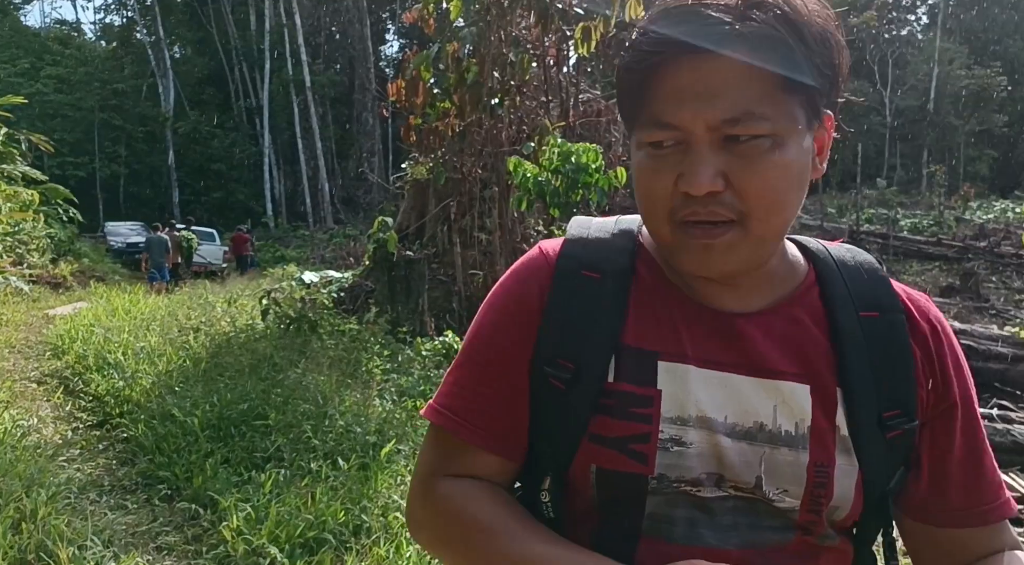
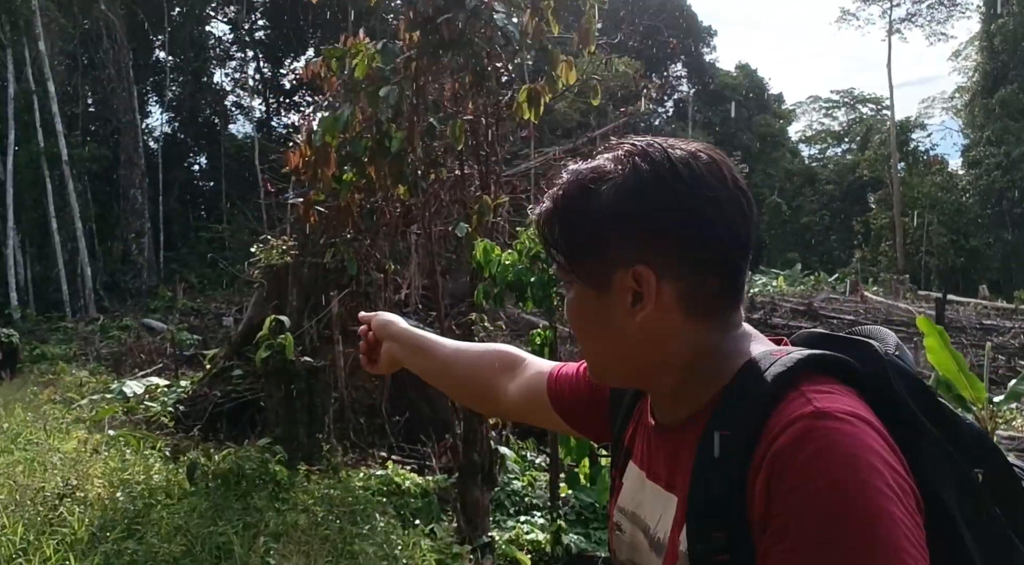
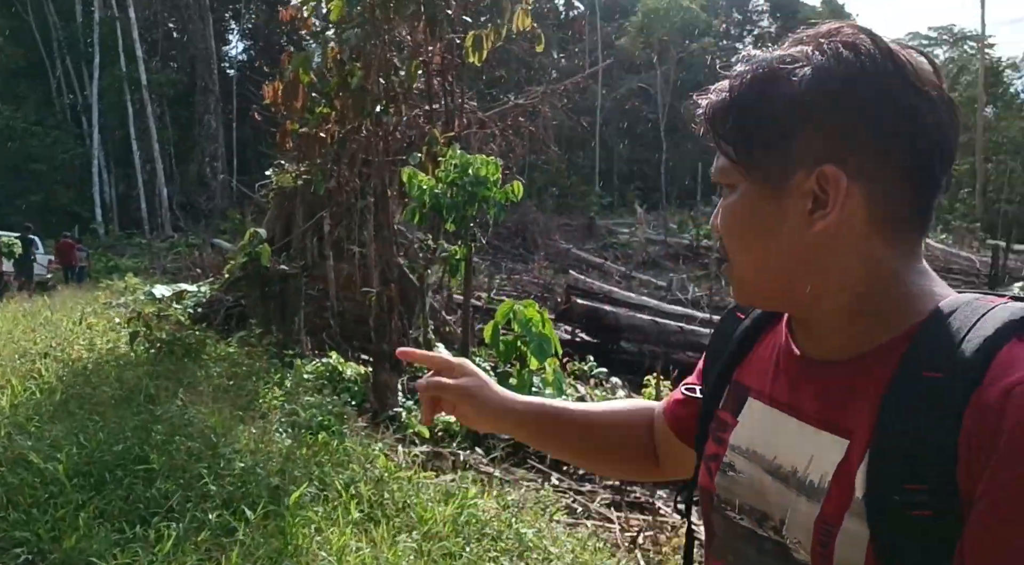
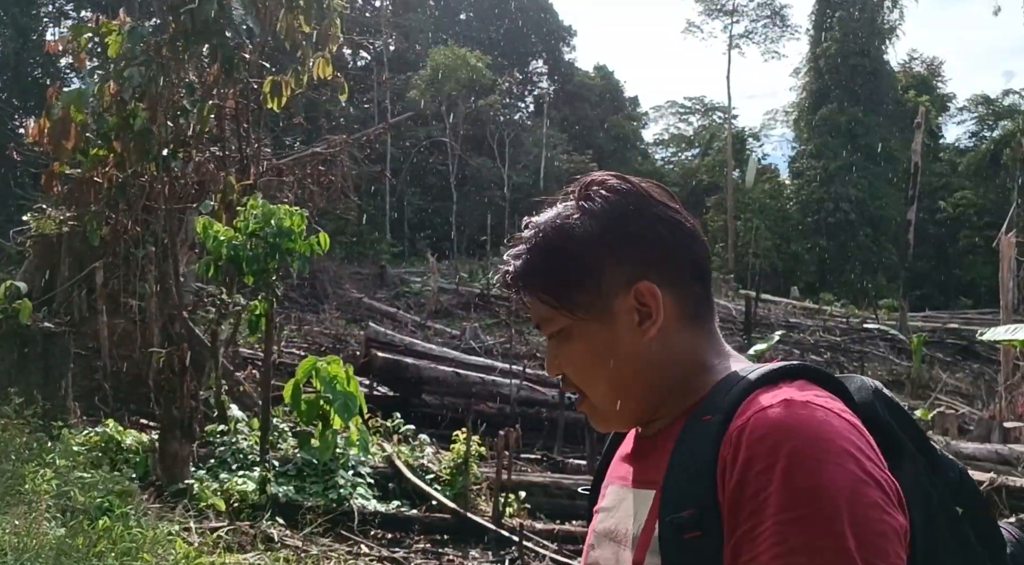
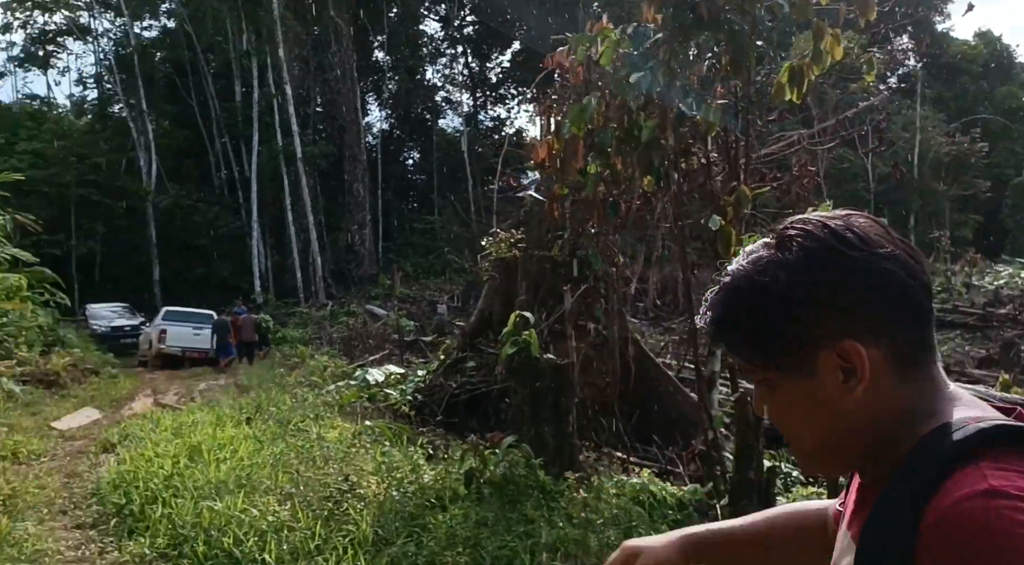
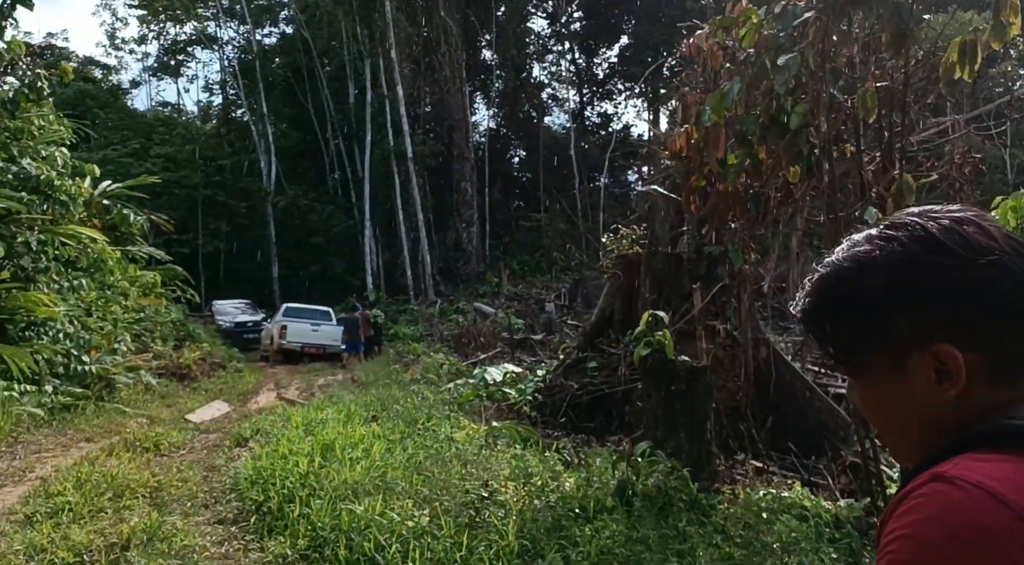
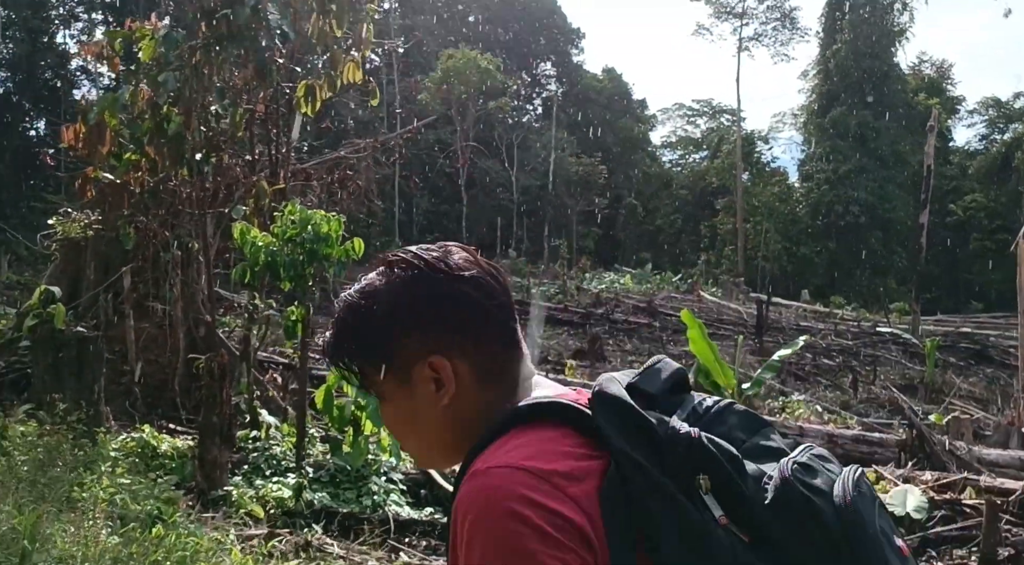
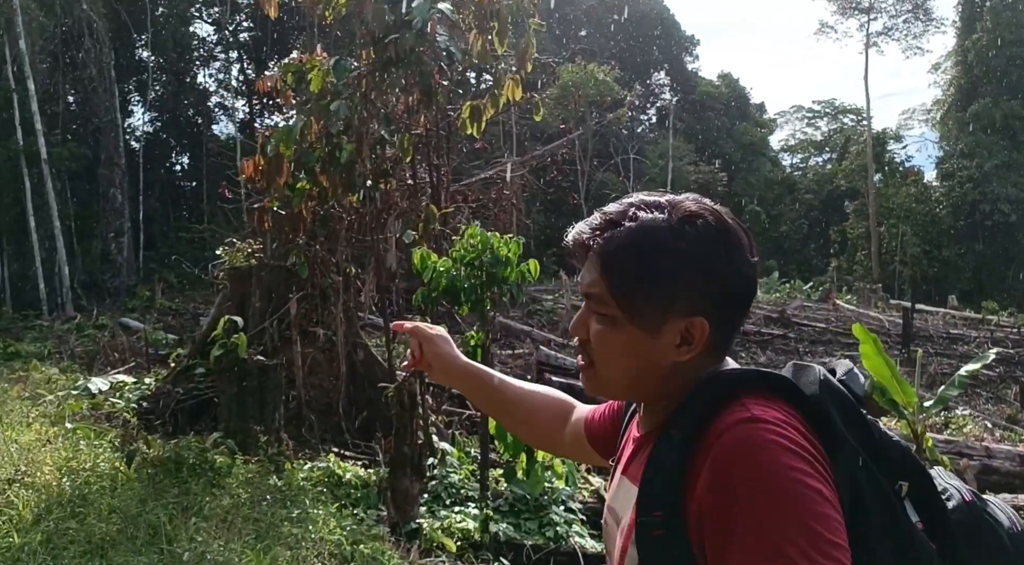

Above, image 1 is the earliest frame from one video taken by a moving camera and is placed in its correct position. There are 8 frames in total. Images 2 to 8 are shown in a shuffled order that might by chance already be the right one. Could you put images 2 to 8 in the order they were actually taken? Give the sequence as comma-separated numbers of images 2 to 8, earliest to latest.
3, 4, 7, 8, 2, 5, 6
